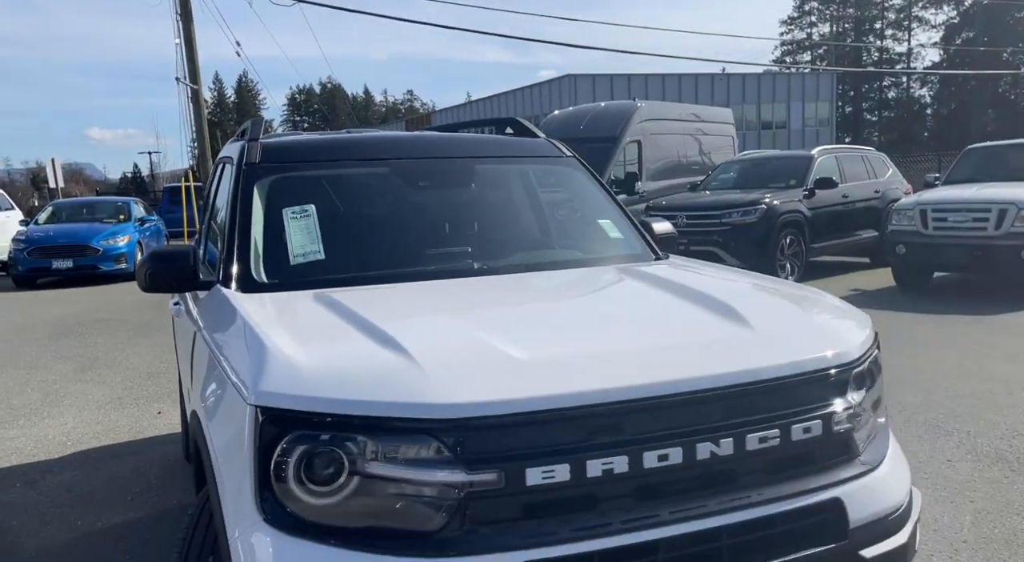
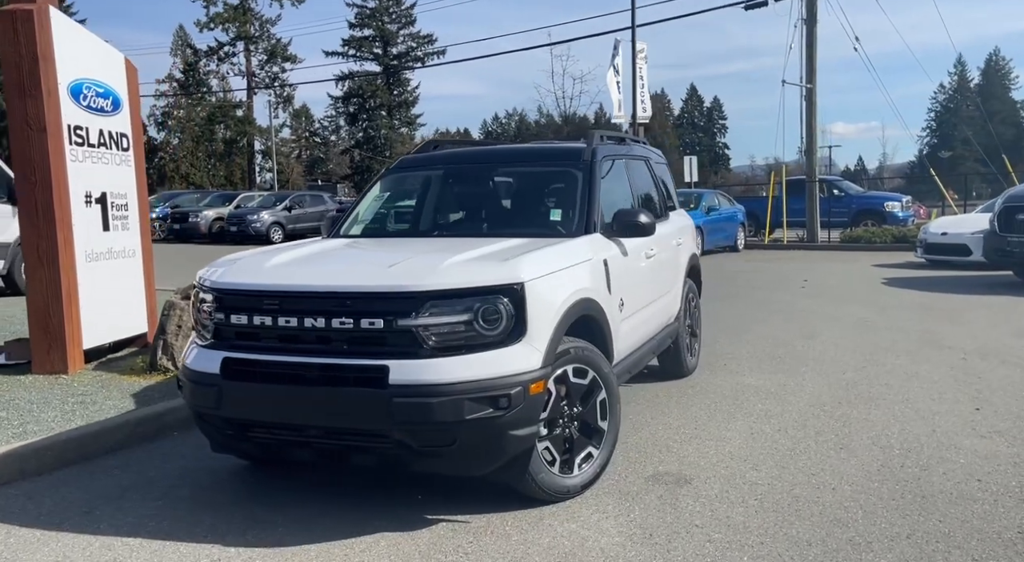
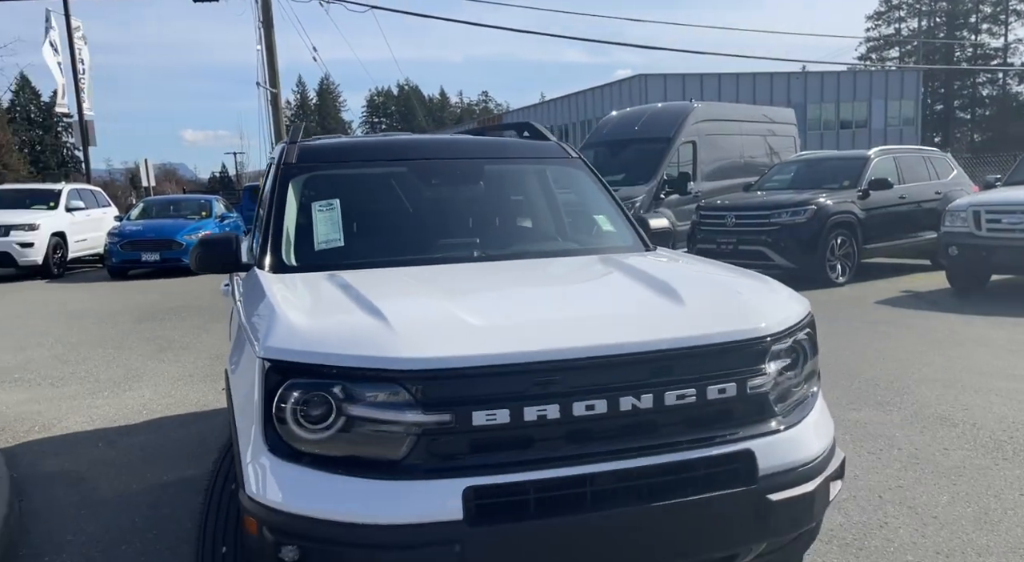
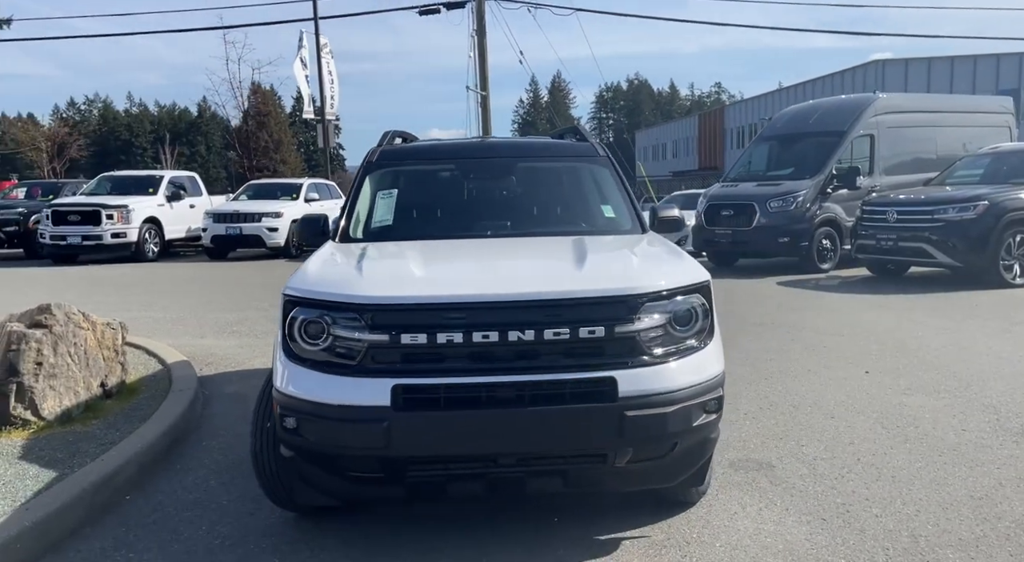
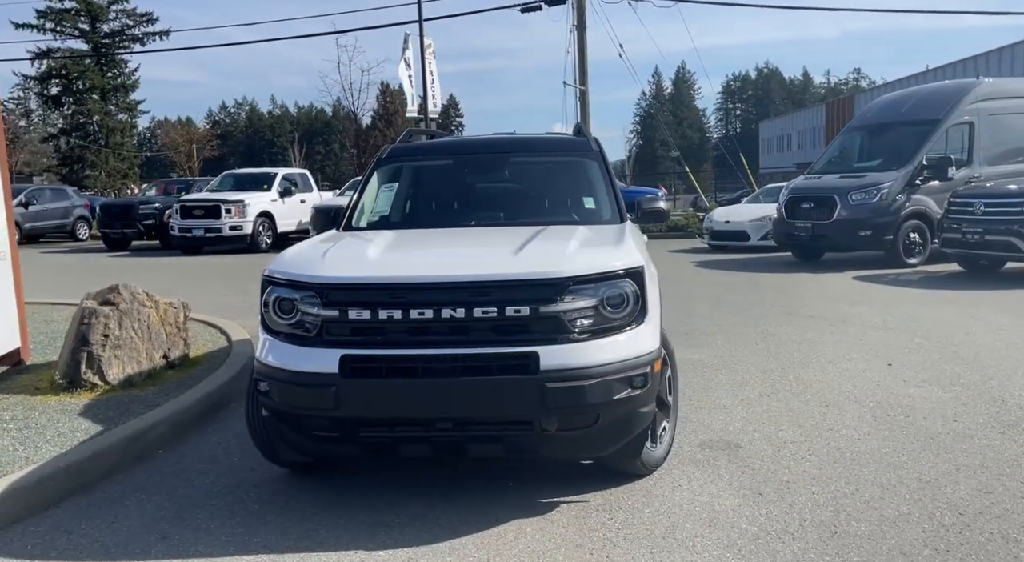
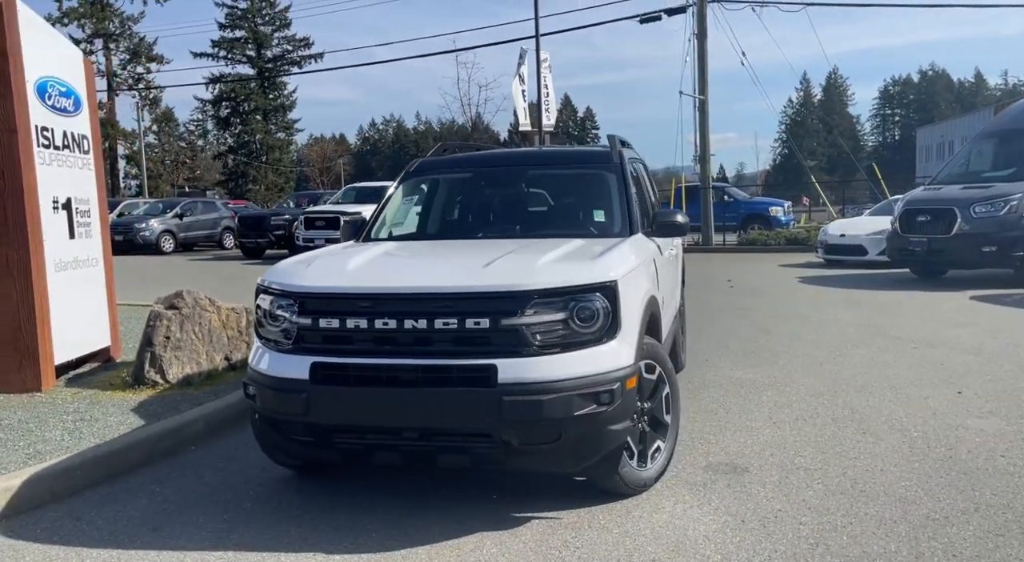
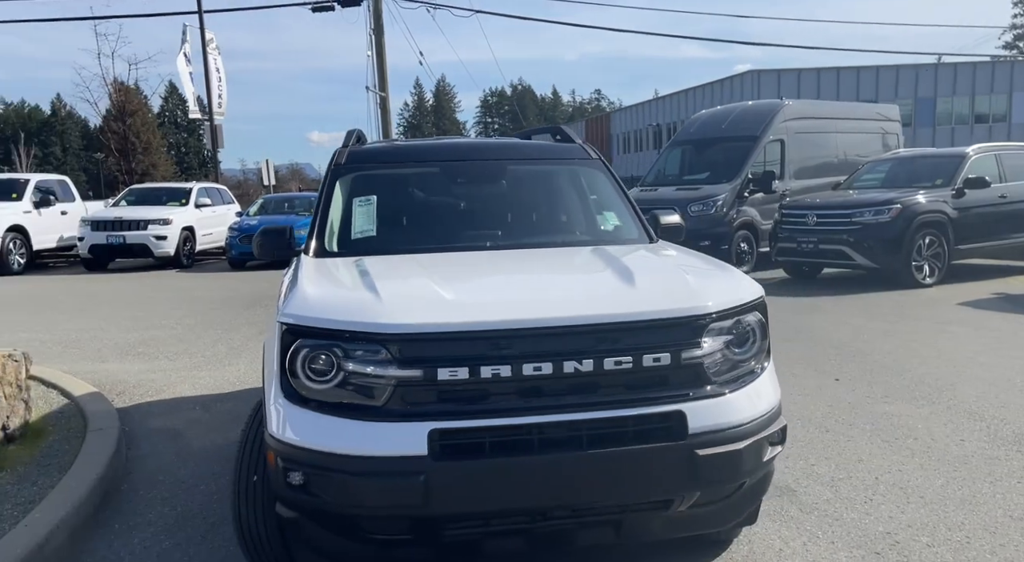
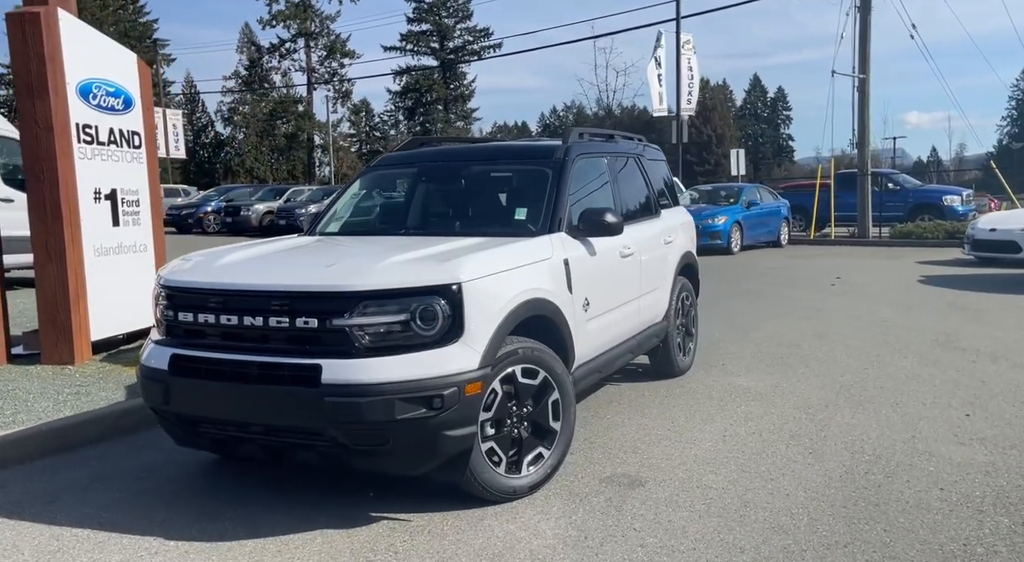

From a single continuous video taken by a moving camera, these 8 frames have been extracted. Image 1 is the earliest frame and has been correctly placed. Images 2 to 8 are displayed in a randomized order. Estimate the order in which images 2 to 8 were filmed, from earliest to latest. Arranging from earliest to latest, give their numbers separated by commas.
3, 7, 4, 5, 6, 2, 8
